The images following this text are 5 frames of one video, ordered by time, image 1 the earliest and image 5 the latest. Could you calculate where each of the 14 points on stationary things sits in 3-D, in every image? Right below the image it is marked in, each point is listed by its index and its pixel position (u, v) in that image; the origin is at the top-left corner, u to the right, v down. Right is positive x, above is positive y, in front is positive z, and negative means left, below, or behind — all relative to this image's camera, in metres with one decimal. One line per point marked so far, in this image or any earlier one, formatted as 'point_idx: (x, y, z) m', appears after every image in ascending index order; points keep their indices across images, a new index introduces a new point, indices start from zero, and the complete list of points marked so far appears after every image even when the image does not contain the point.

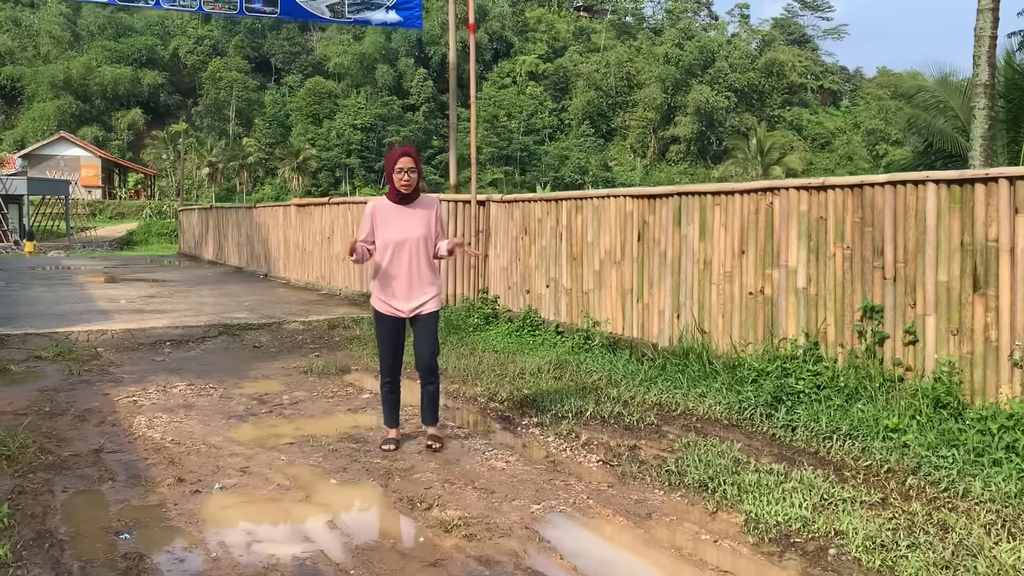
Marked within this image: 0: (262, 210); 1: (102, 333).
0: (-3.6, +1.1, +12.5) m
1: (-3.0, -0.3, +6.4) m
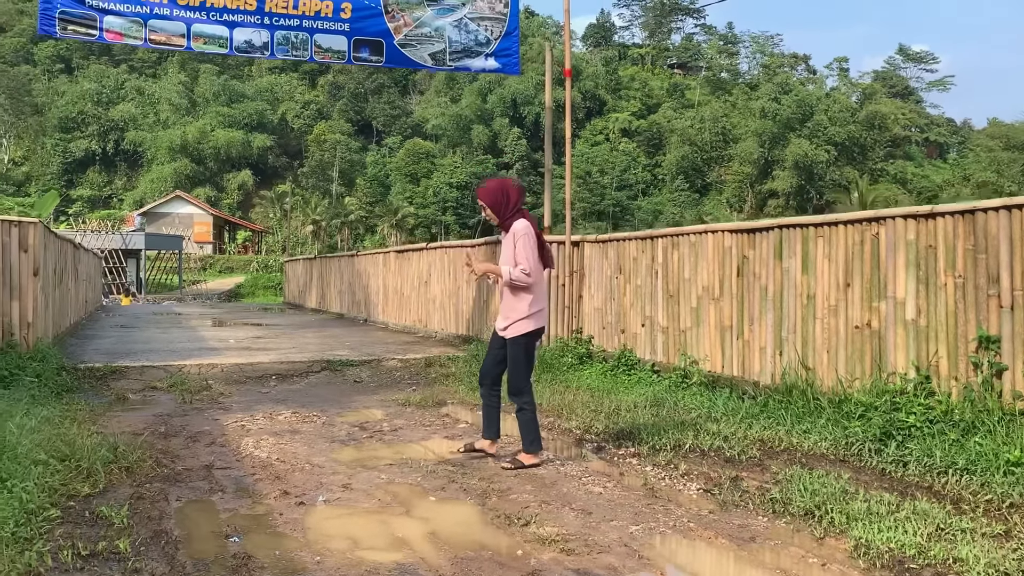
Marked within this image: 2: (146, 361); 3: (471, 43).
0: (-2.2, +0.4, +12.9) m
1: (-2.3, -0.6, +6.7) m
2: (-2.8, -0.6, +6.8) m
3: (-0.3, +1.9, +6.8) m
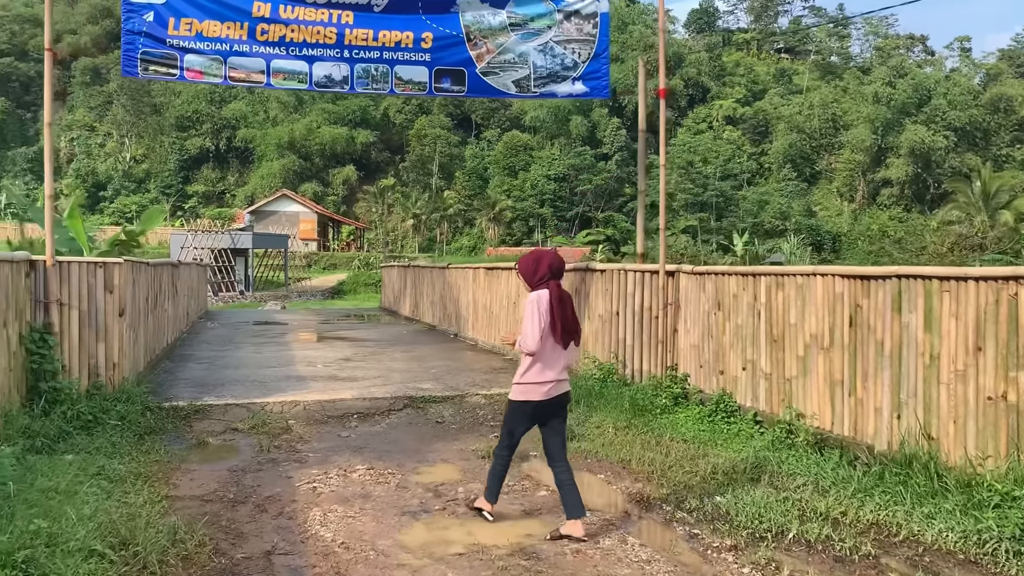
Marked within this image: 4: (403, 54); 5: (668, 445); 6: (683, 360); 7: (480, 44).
0: (-0.8, +0.3, +12.7) m
1: (-1.6, -0.8, +6.6) m
2: (-2.2, -0.8, +6.7) m
3: (+0.3, +1.6, +6.5) m
4: (-0.8, +1.7, +6.2) m
5: (+1.0, -1.0, +5.6) m
6: (+1.3, -0.6, +6.8) m
7: (-0.2, +1.8, +6.3) m
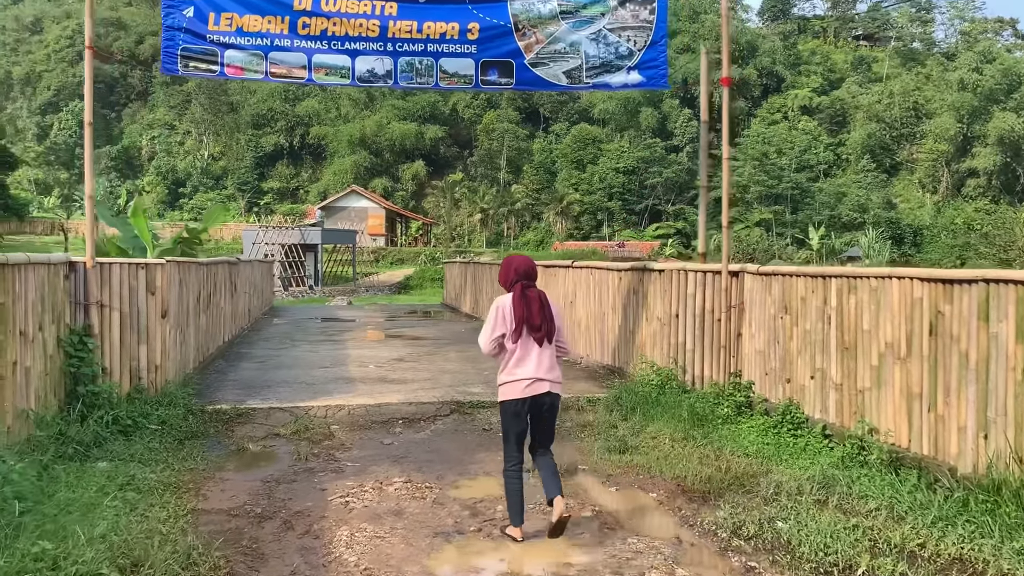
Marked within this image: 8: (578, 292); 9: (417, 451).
0: (0.0, +0.3, +12.5) m
1: (-1.3, -0.9, +6.4) m
2: (-1.8, -0.8, +6.6) m
3: (+0.7, +1.6, +6.1) m
4: (-0.4, +1.6, +6.0) m
5: (+1.3, -1.0, +5.2) m
6: (+1.7, -0.6, +6.4) m
7: (+0.1, +1.7, +6.0) m
8: (+0.7, 0.0, +9.3) m
9: (-0.6, -1.0, +5.5) m
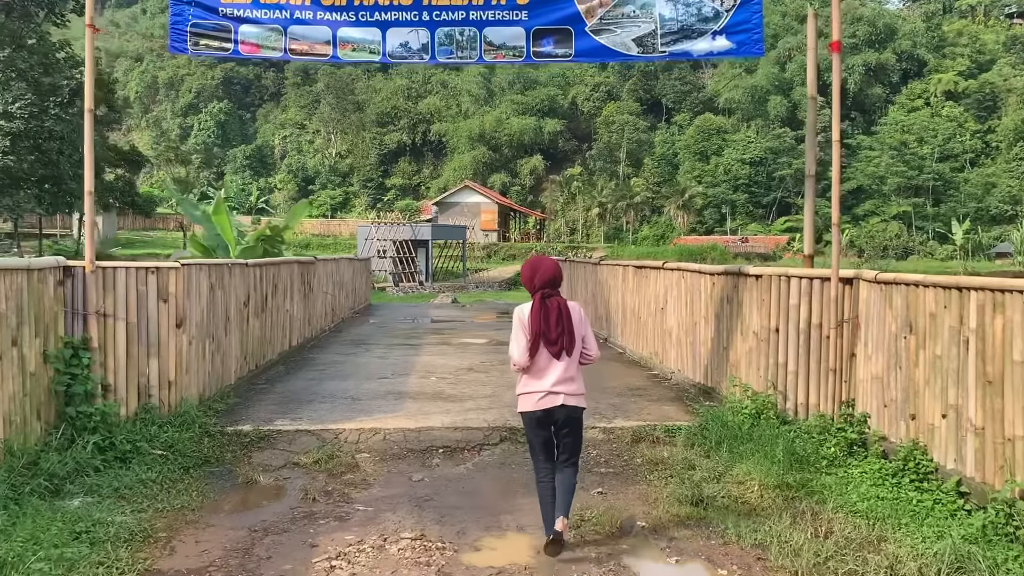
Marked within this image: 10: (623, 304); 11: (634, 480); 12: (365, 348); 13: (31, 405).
0: (+1.2, +0.3, +11.4) m
1: (-0.9, -0.9, +5.6) m
2: (-1.4, -0.9, +5.9) m
3: (+1.0, +1.5, +5.1) m
4: (-0.1, +1.6, +5.1) m
5: (+1.5, -1.1, +4.1) m
6: (+2.1, -0.6, +5.2) m
7: (+0.5, +1.7, +5.0) m
8: (+1.5, -0.1, +8.2) m
9: (-0.3, -1.1, +4.7) m
10: (+1.3, -0.2, +10.3) m
11: (+0.7, -1.1, +4.9) m
12: (-1.7, -0.7, +10.1) m
13: (-2.4, -0.6, +4.4) m
